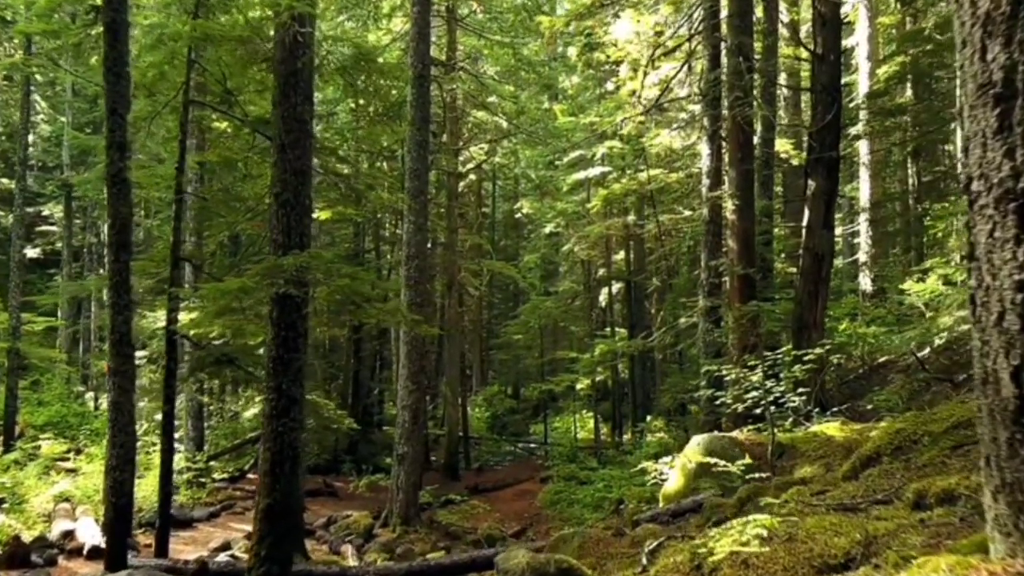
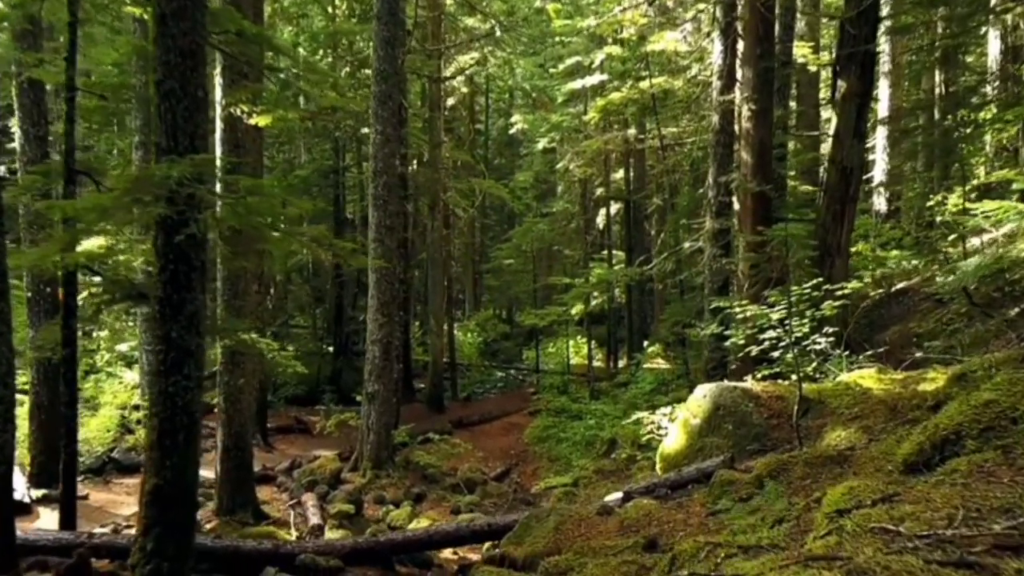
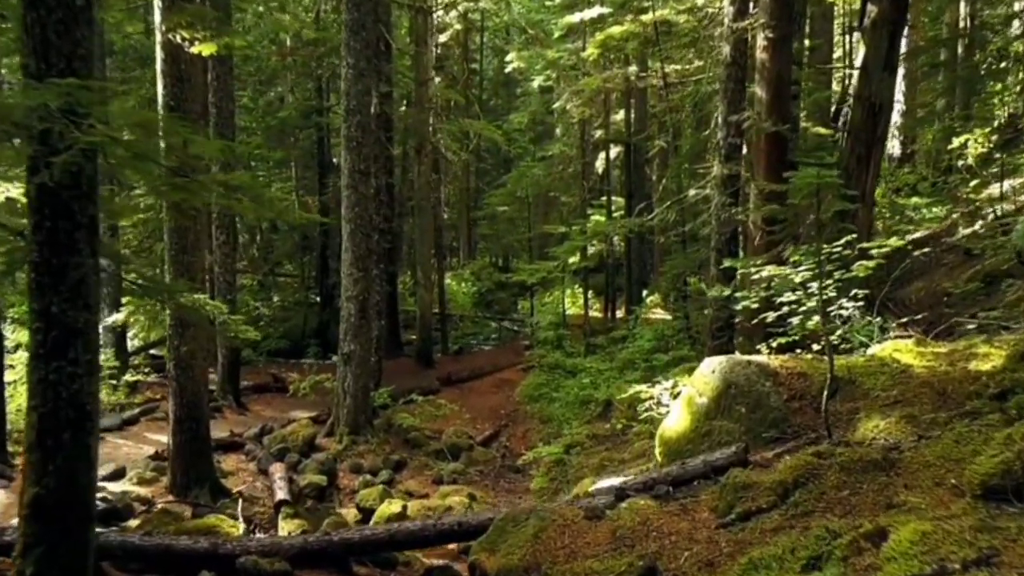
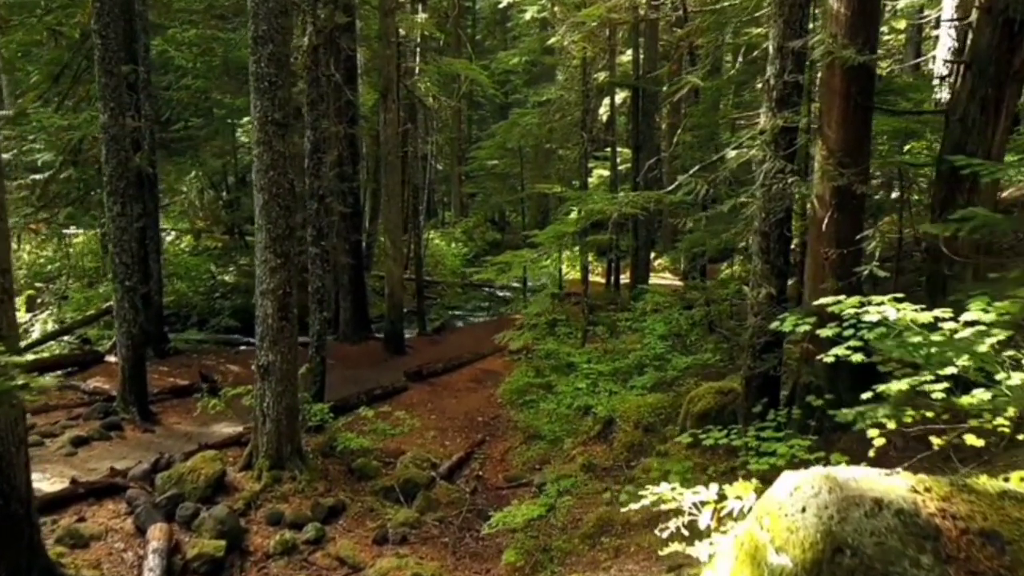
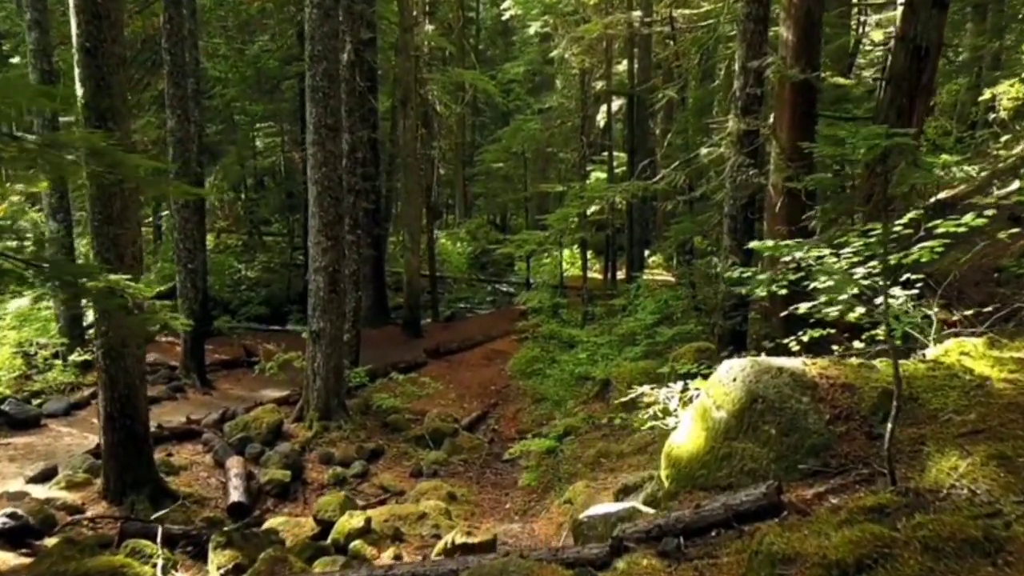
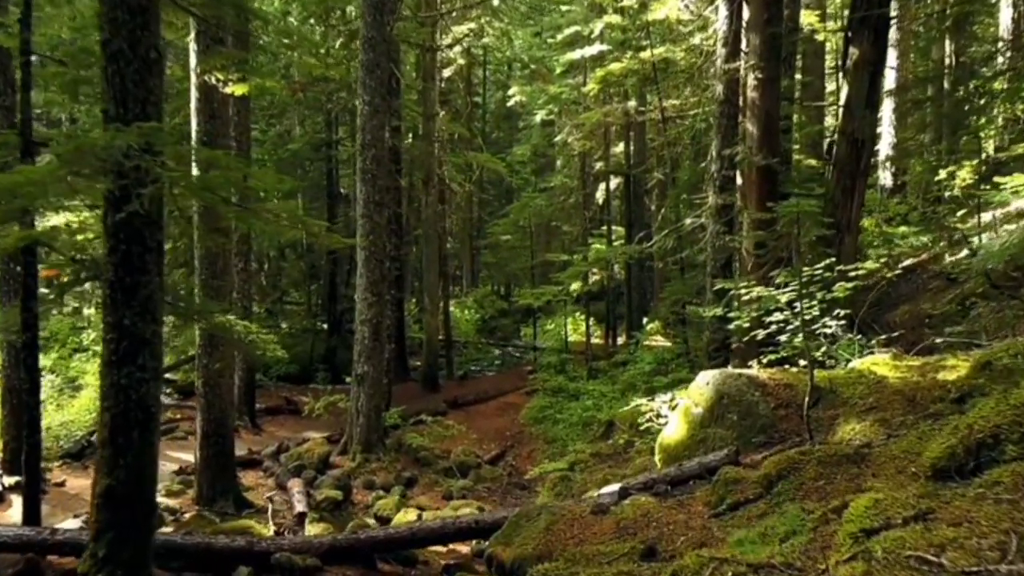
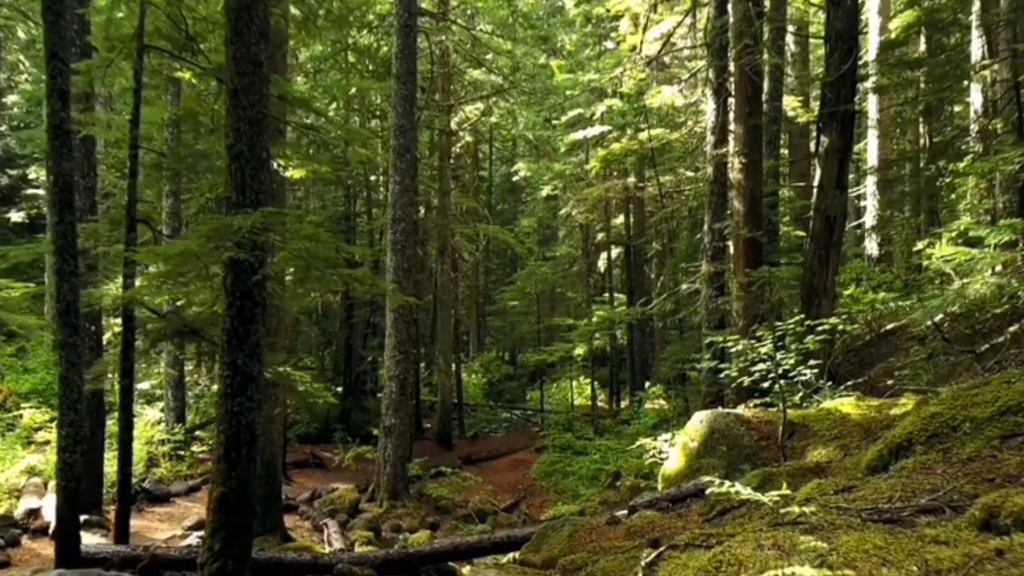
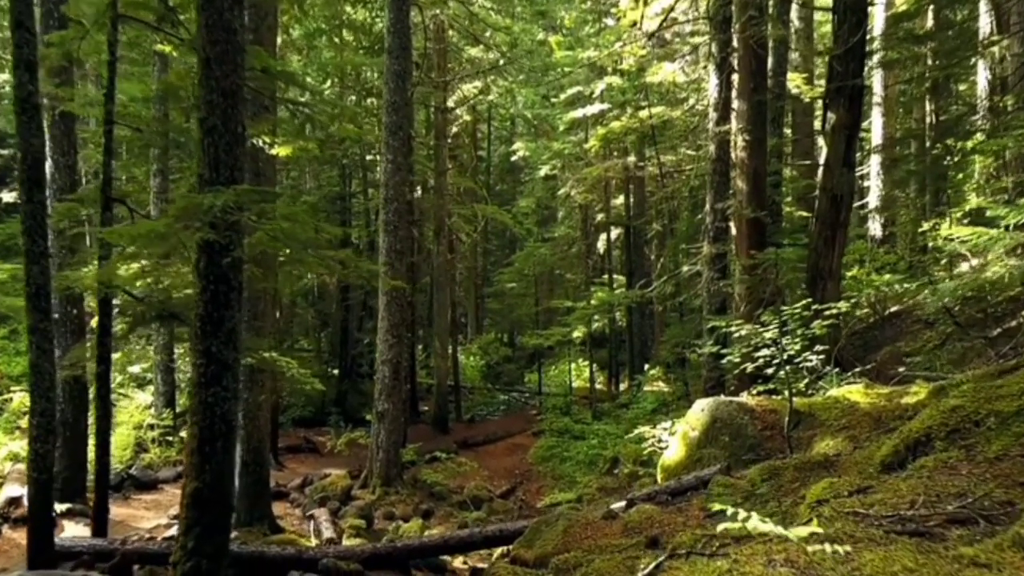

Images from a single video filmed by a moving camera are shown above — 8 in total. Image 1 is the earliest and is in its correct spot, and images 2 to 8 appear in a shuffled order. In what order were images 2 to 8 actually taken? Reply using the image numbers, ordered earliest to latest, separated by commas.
7, 8, 2, 6, 3, 5, 4
